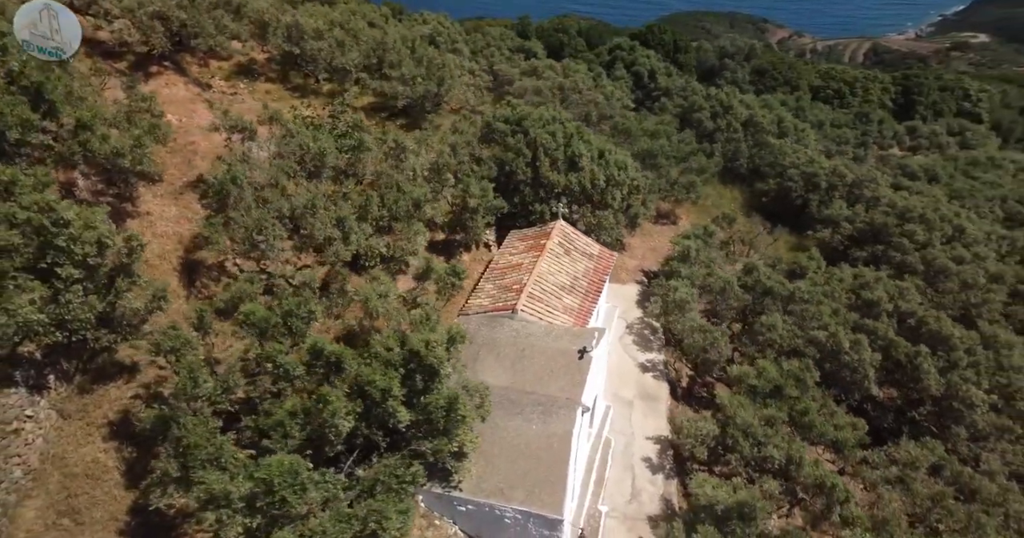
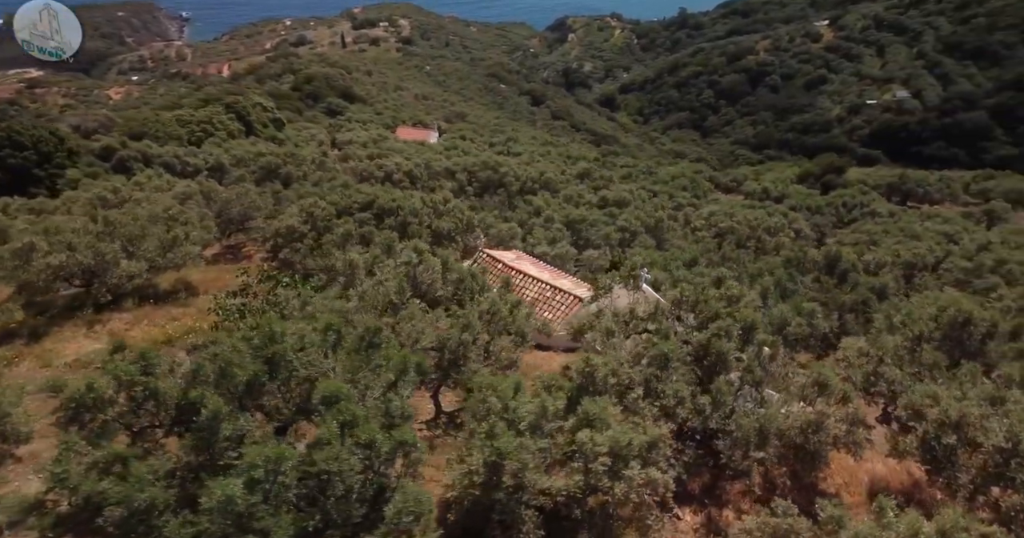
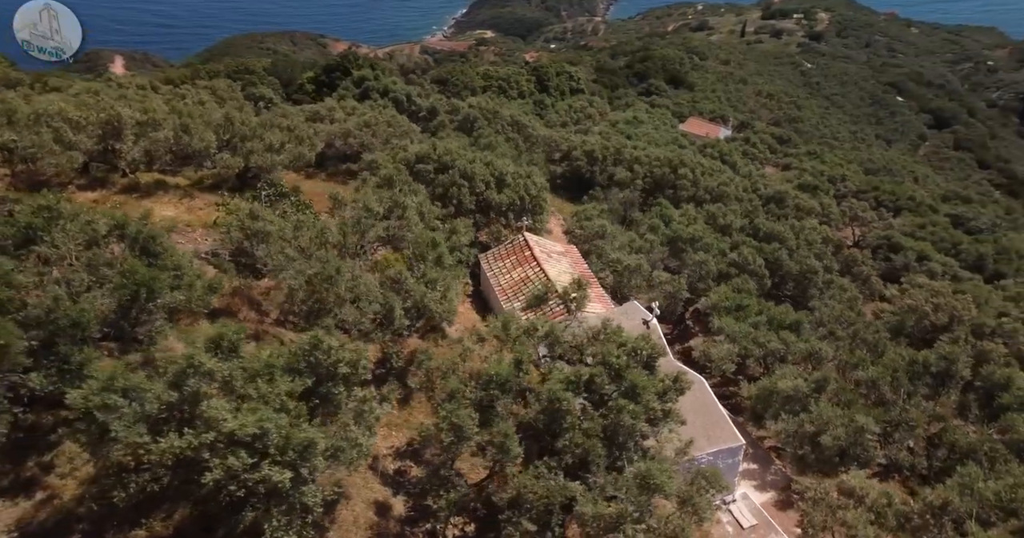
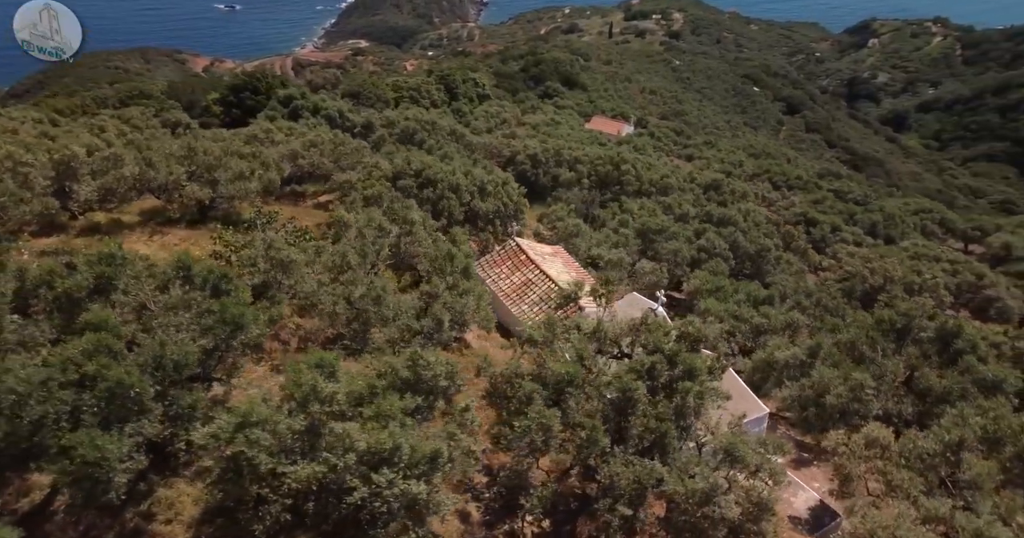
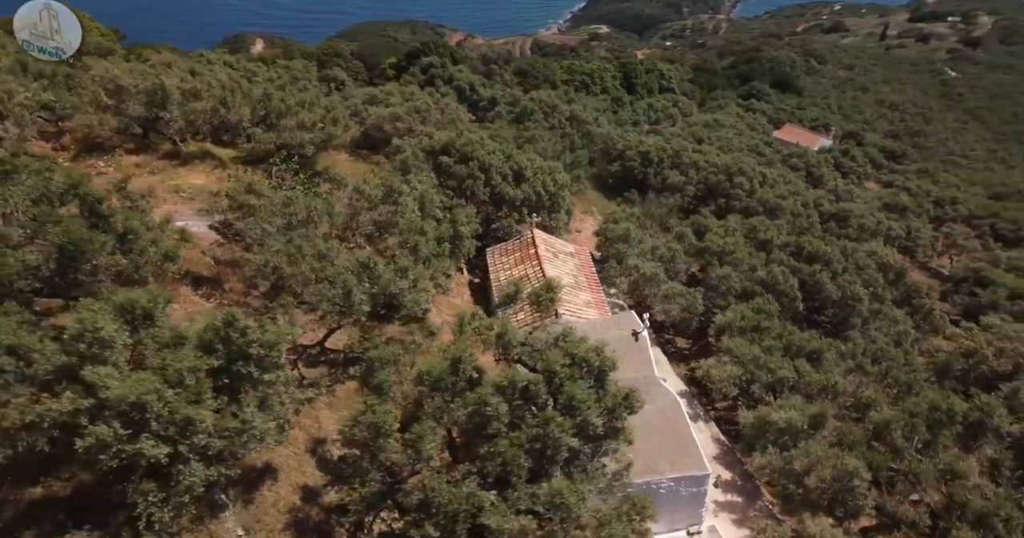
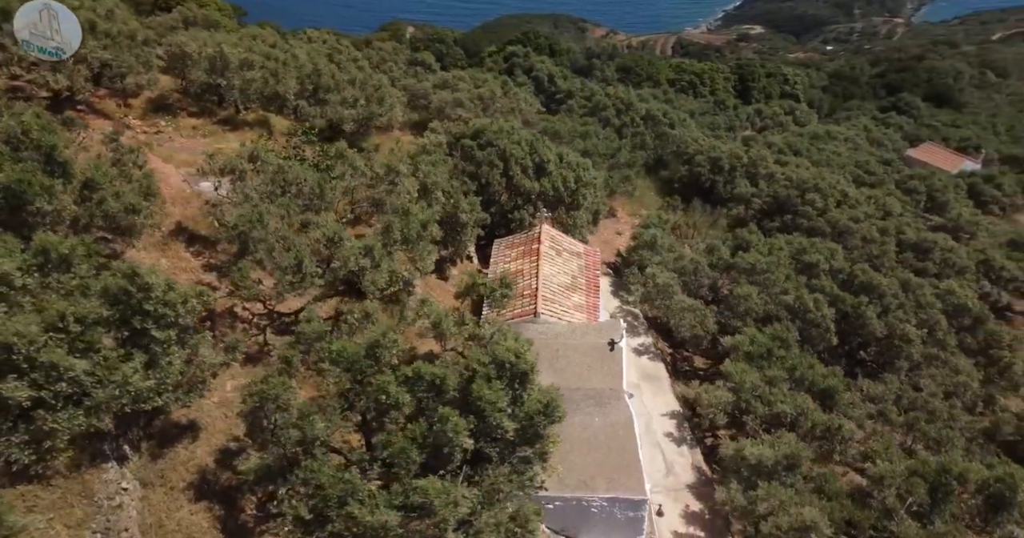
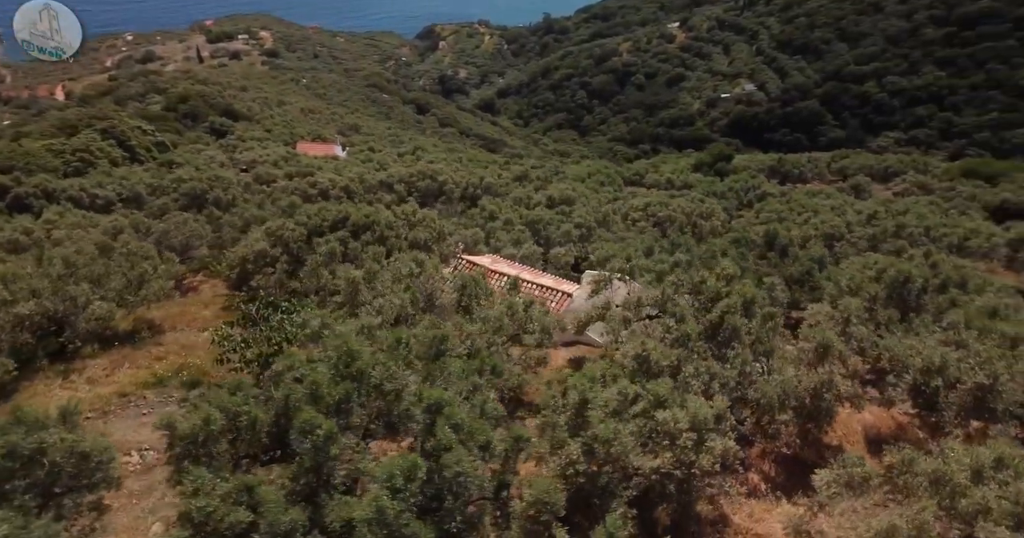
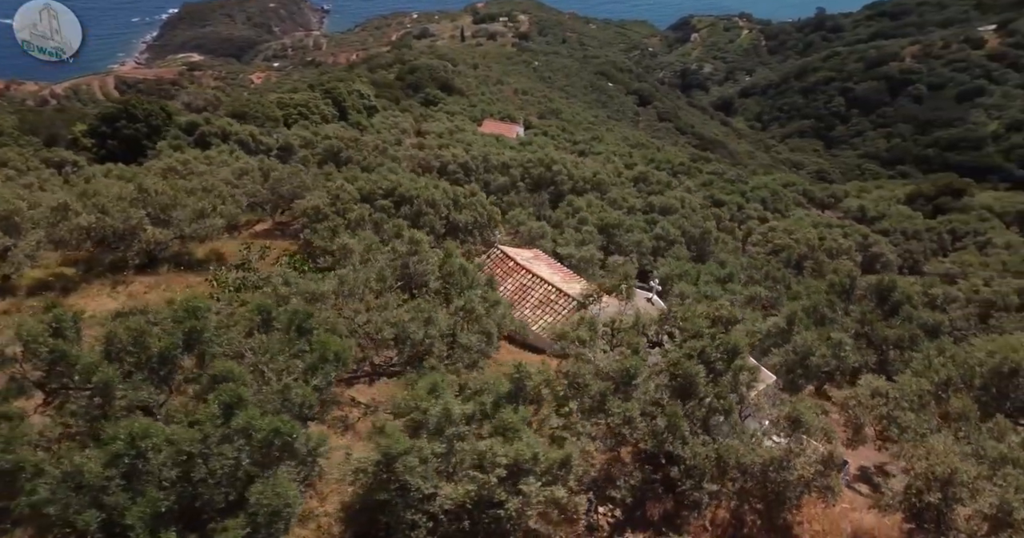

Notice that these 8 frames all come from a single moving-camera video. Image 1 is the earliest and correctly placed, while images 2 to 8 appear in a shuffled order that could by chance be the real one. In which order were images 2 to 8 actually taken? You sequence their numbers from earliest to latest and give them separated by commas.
6, 5, 3, 4, 8, 2, 7
